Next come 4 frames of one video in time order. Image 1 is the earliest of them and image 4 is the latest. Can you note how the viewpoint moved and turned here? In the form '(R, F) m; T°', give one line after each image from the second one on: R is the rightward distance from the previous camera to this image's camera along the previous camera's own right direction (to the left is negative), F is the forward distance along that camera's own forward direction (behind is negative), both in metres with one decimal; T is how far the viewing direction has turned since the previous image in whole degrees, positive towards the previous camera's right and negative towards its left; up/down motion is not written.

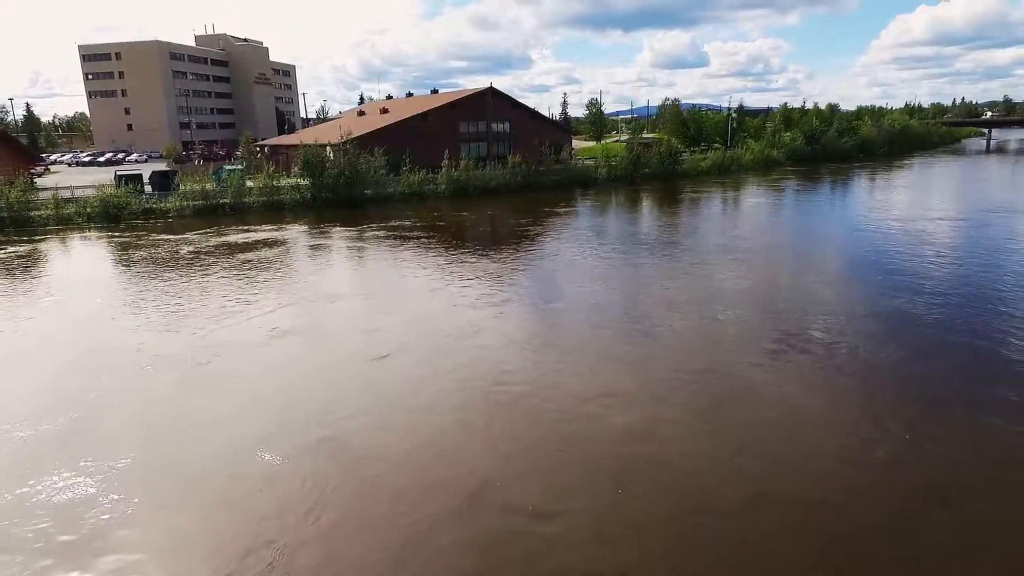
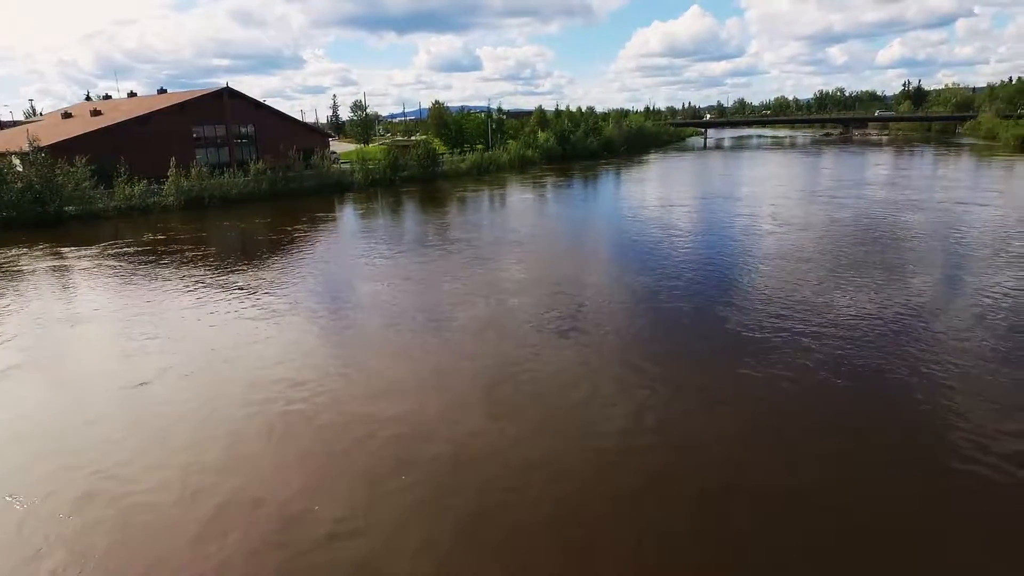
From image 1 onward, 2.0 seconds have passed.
(+0.9, -0.2) m; +18°
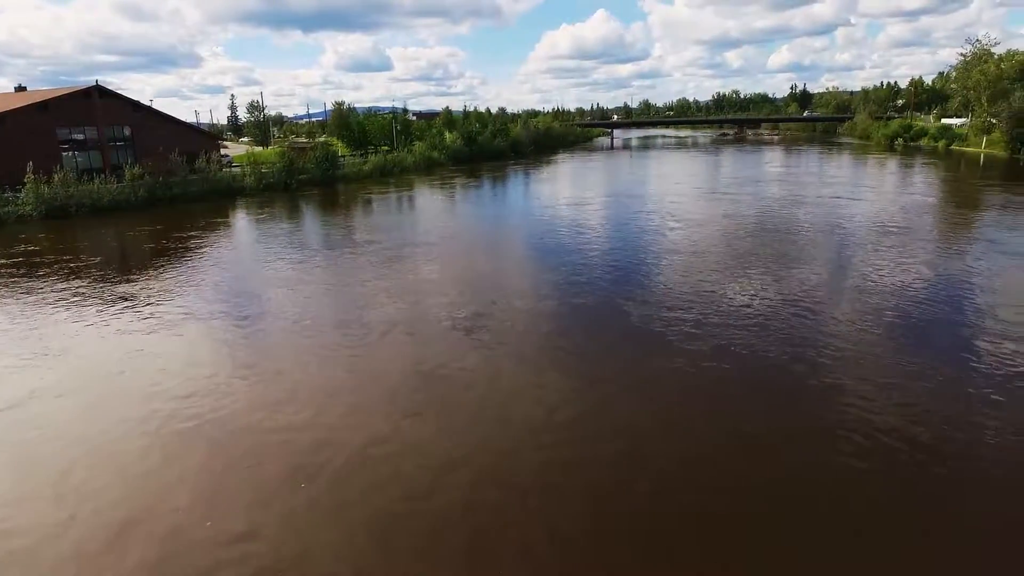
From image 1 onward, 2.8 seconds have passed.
(+0.4, +0.1) m; +7°
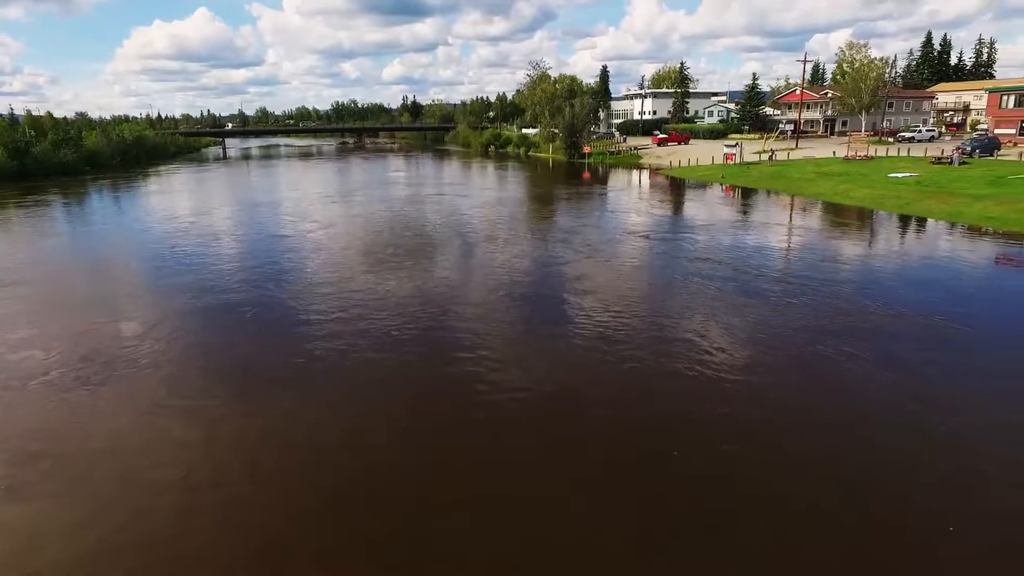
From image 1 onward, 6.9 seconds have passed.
(+1.0, +0.4) m; +31°
